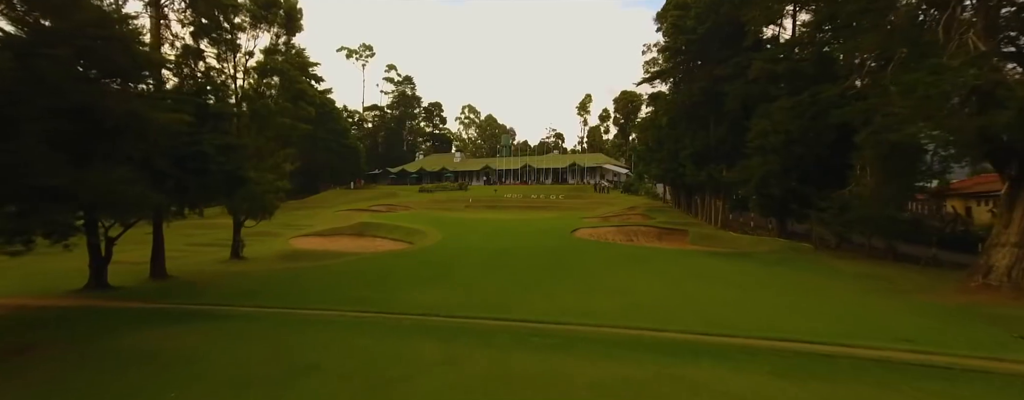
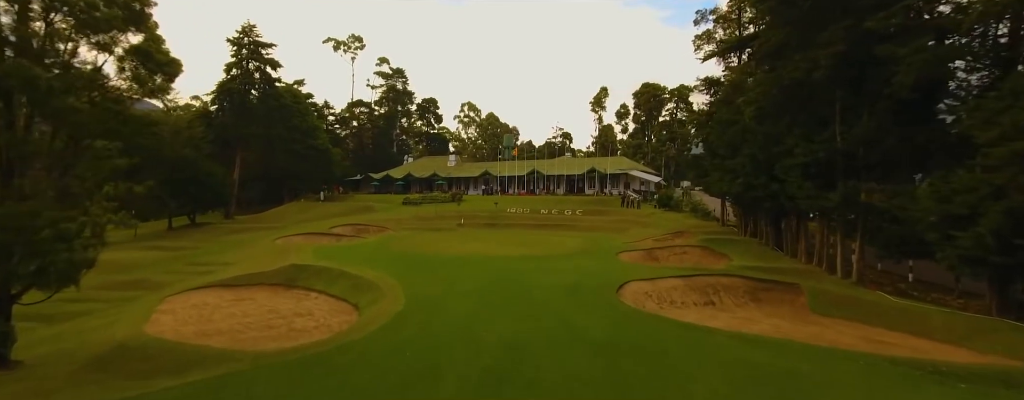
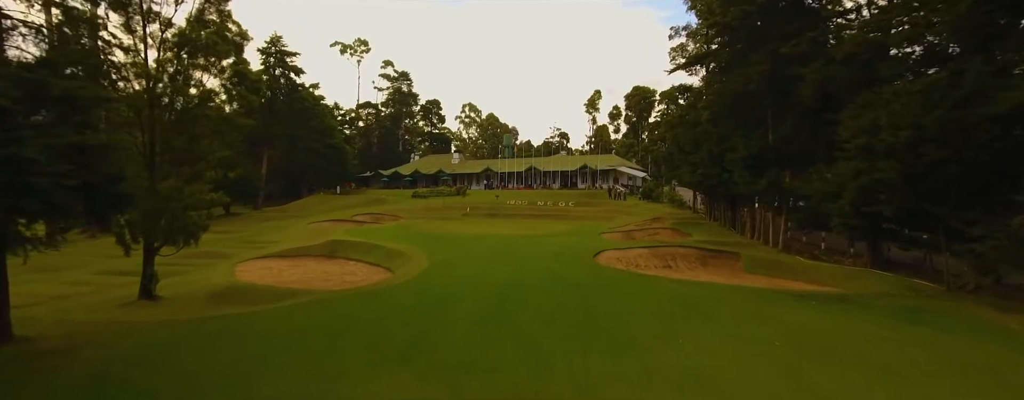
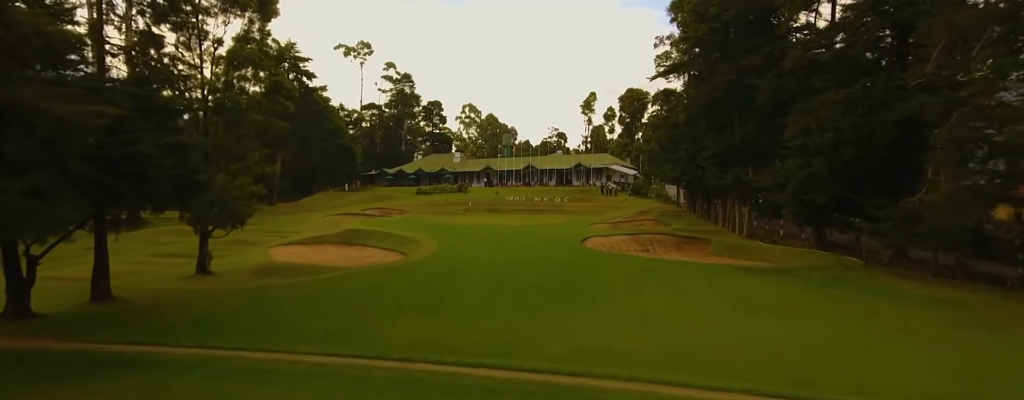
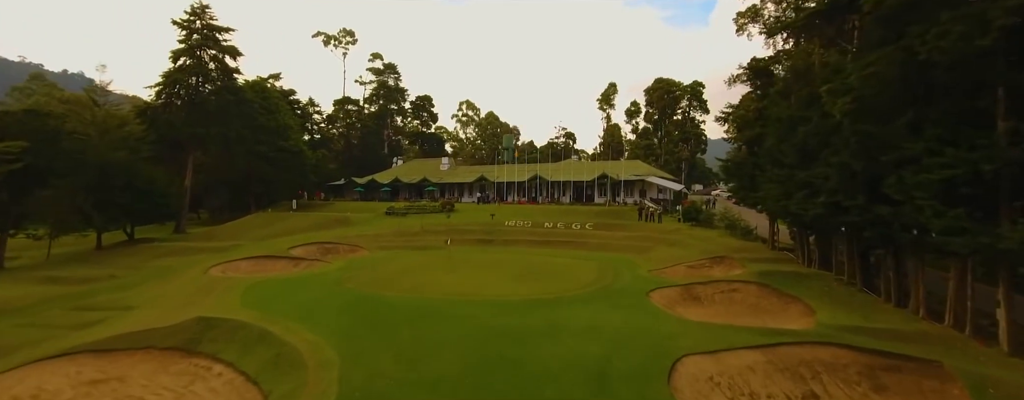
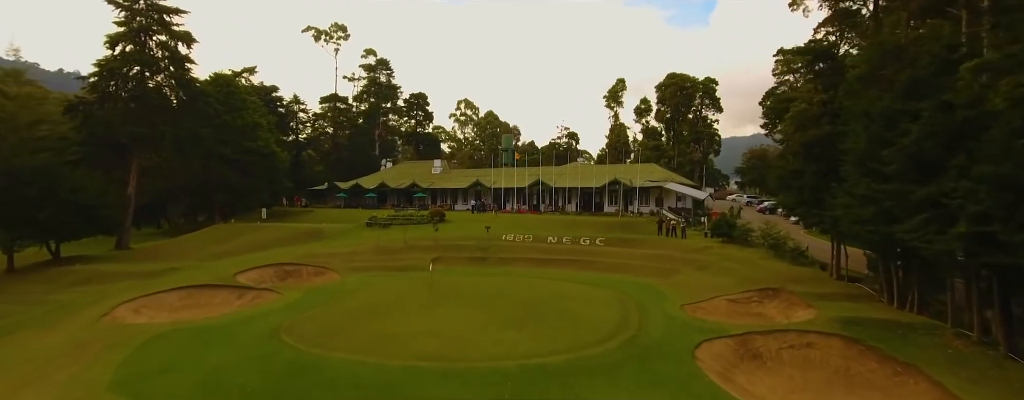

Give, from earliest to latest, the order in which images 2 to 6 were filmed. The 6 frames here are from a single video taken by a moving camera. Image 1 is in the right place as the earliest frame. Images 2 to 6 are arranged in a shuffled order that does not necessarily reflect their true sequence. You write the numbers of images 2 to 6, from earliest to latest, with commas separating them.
4, 3, 2, 5, 6
